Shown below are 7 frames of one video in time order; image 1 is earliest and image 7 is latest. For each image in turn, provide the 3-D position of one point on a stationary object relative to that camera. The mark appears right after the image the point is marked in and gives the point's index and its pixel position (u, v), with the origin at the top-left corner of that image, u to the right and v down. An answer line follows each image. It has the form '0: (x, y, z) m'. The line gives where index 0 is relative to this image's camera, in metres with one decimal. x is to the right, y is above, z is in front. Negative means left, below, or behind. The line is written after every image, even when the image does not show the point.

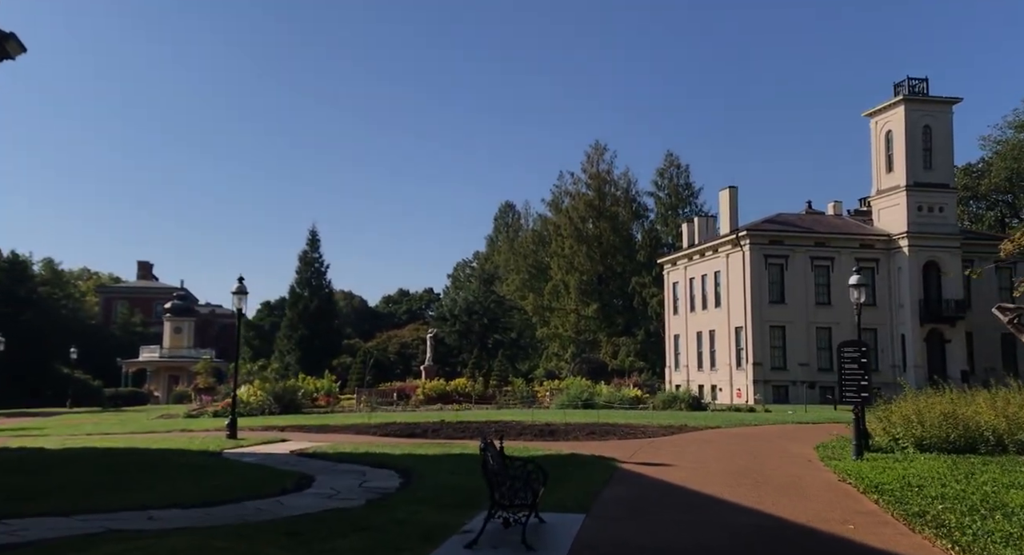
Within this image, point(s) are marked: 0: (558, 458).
0: (+0.7, -3.3, +17.0) m
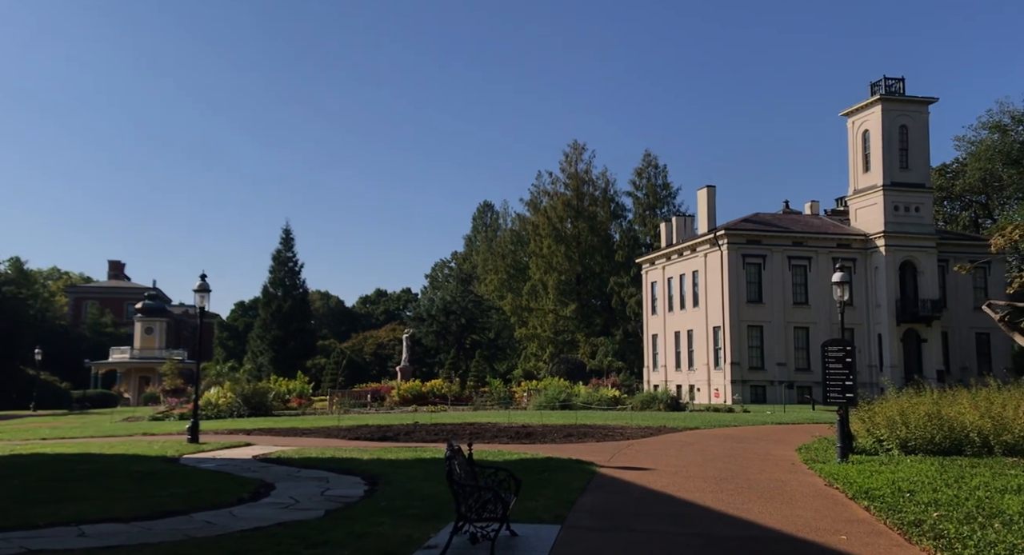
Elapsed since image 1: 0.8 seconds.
0: (+0.2, -3.2, +16.4) m
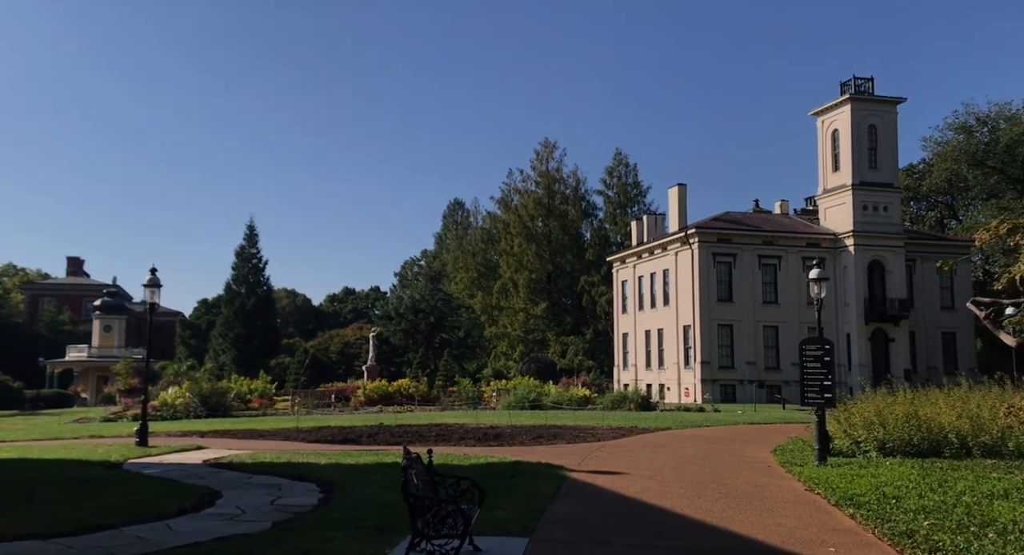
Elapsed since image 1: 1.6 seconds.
0: (-0.3, -3.1, +15.6) m
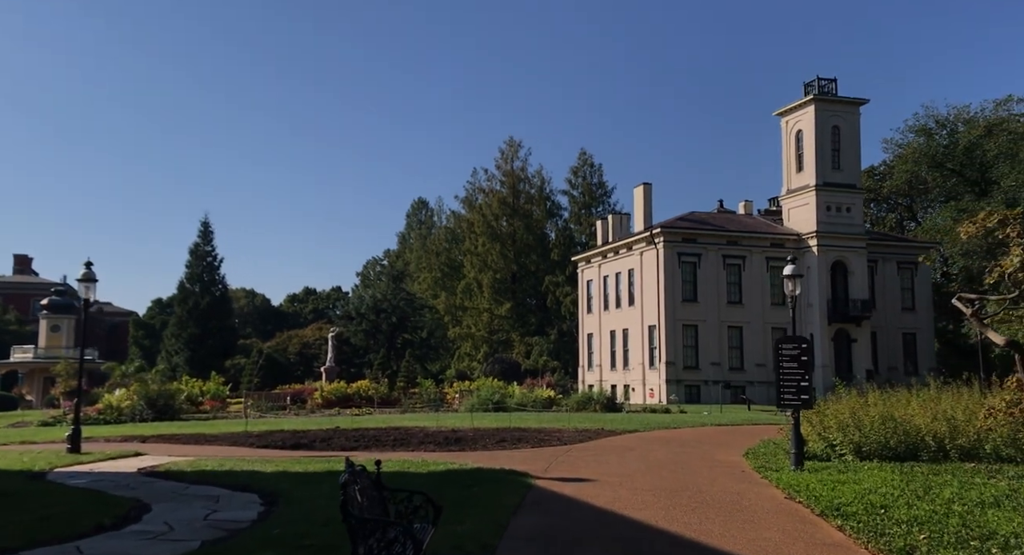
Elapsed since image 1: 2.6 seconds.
0: (-0.9, -3.0, +14.5) m
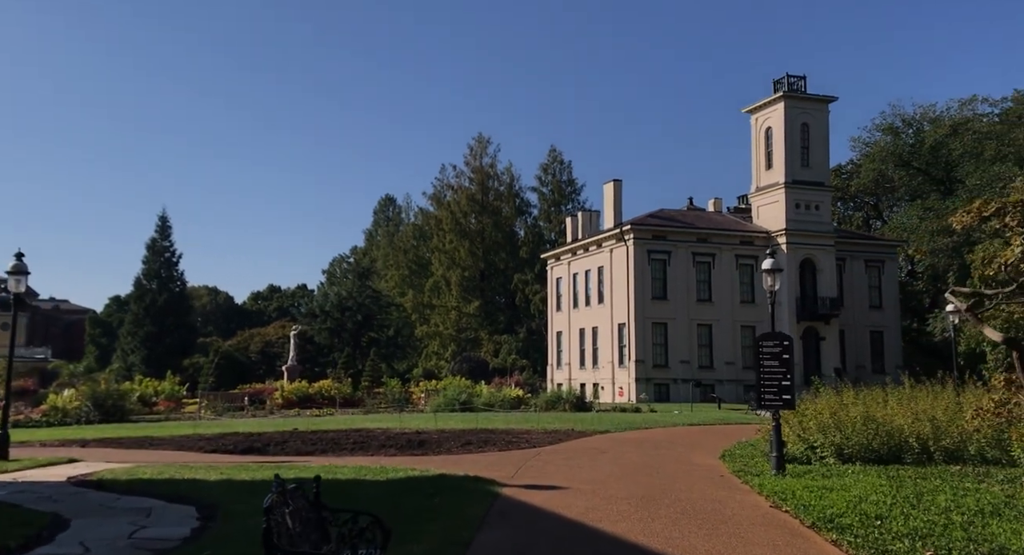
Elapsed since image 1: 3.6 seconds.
0: (-1.4, -2.9, +13.5) m
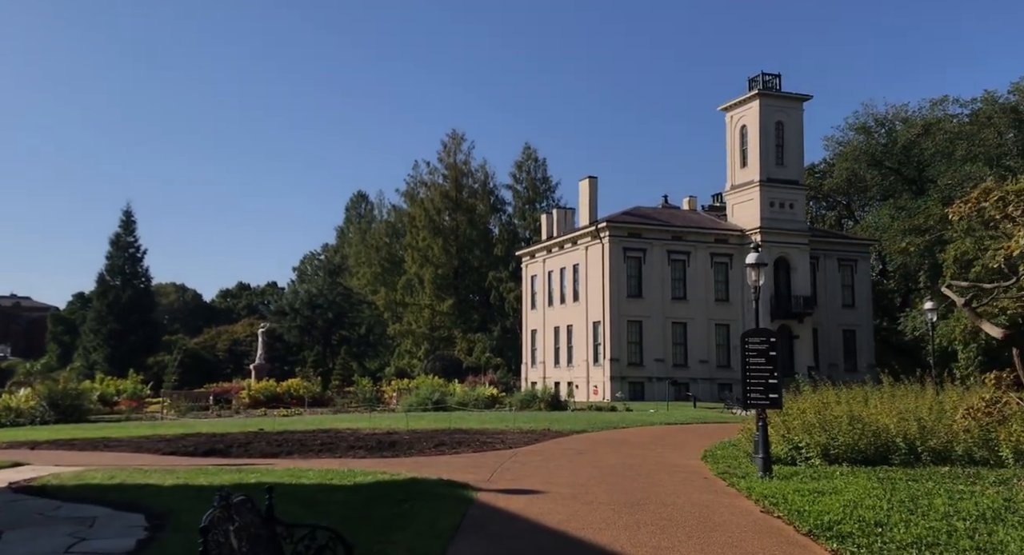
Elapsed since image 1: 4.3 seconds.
0: (-1.7, -2.8, +12.6) m
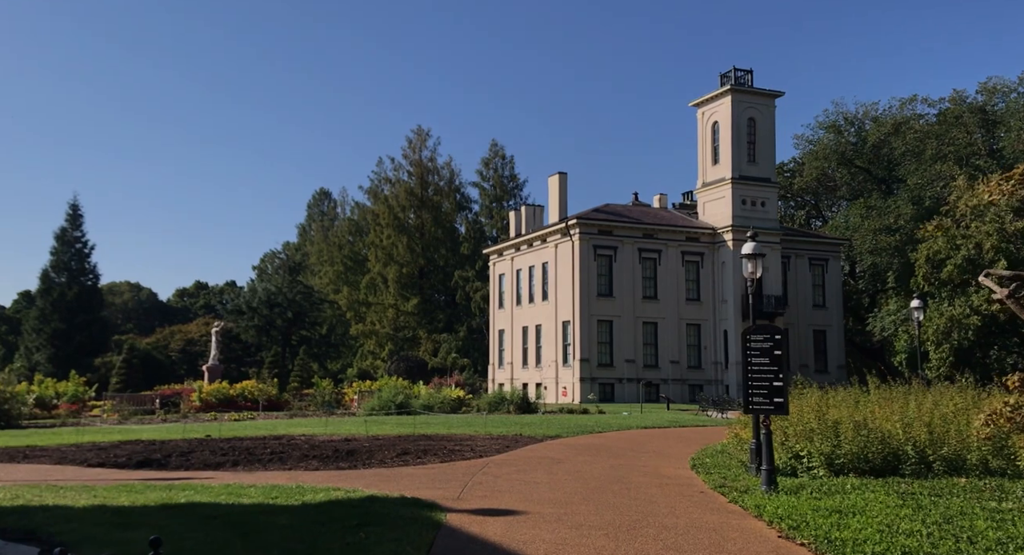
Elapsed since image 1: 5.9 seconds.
0: (-2.0, -2.6, +10.7) m
